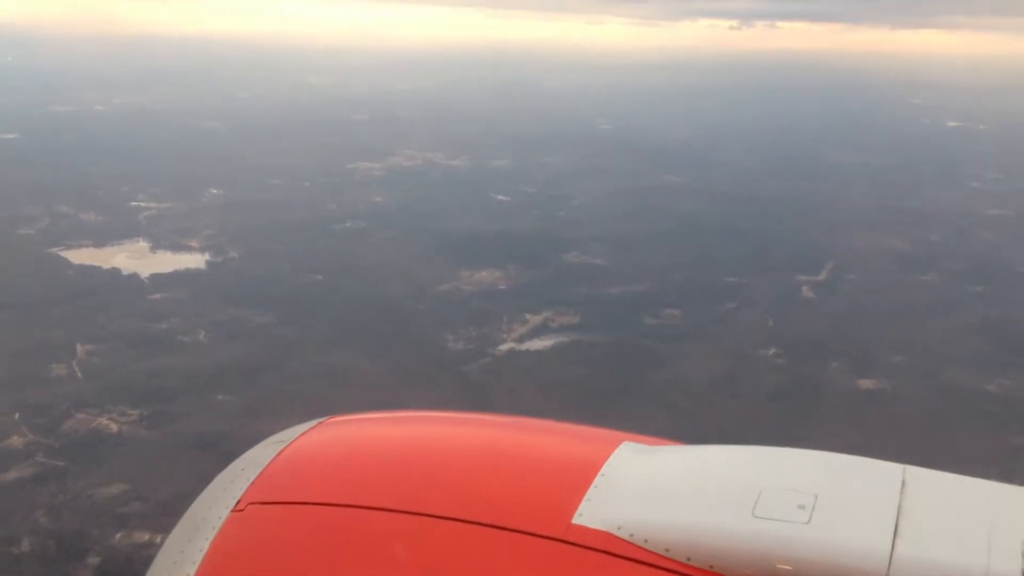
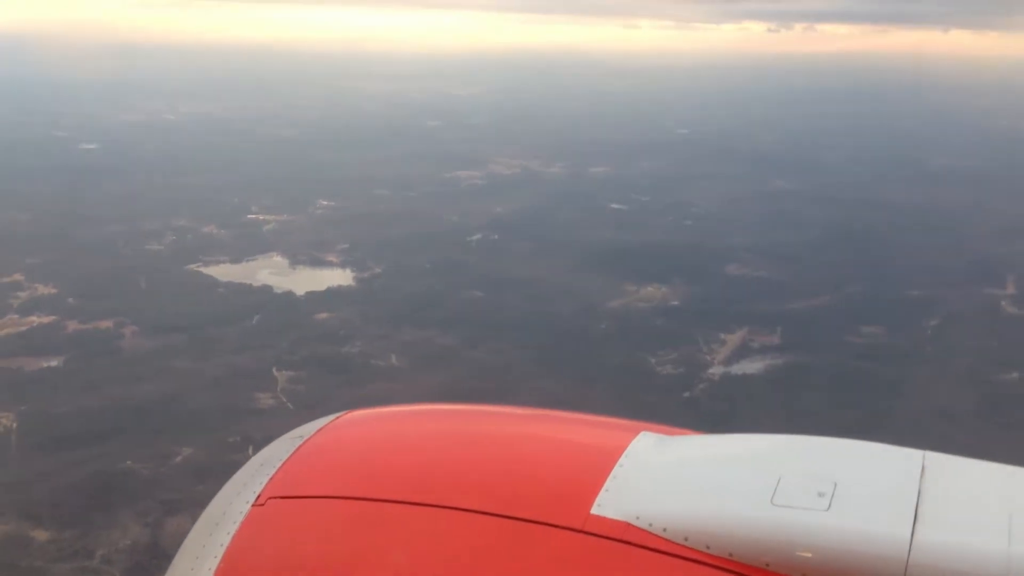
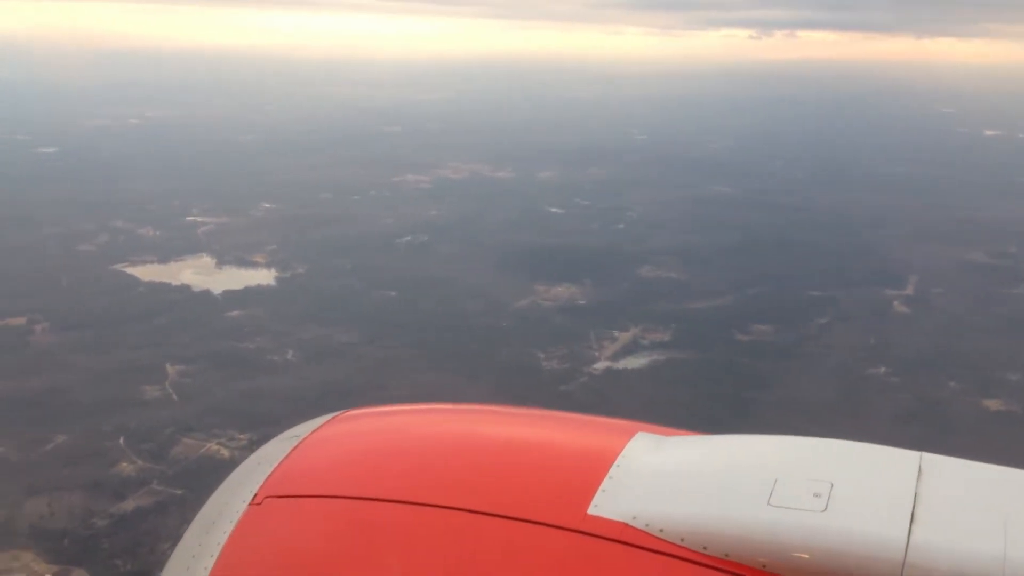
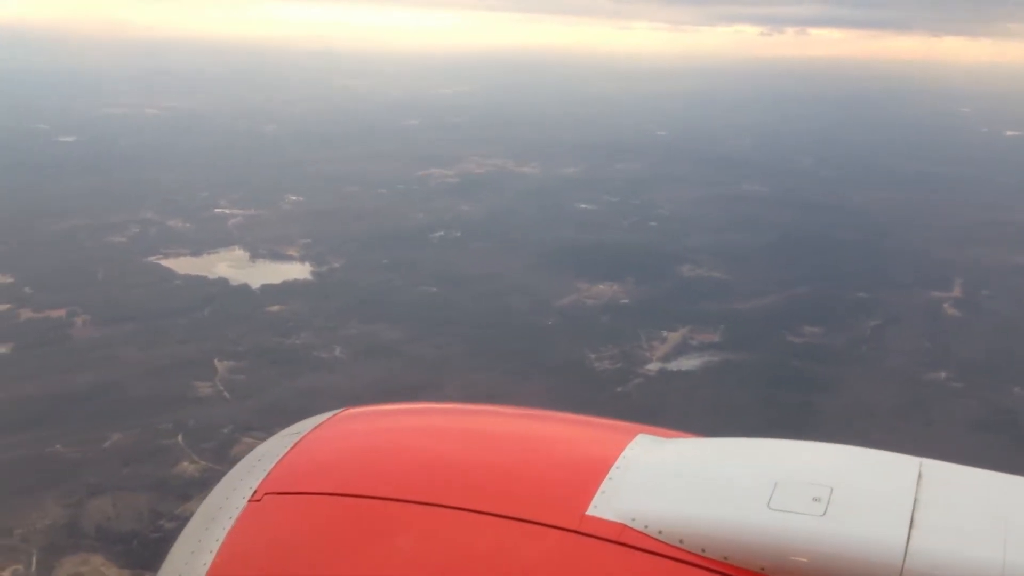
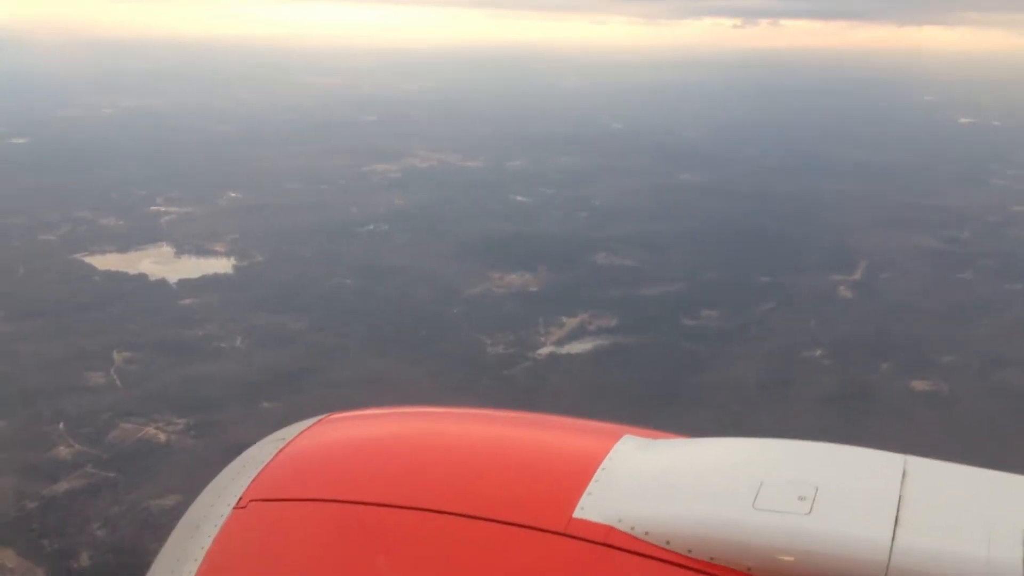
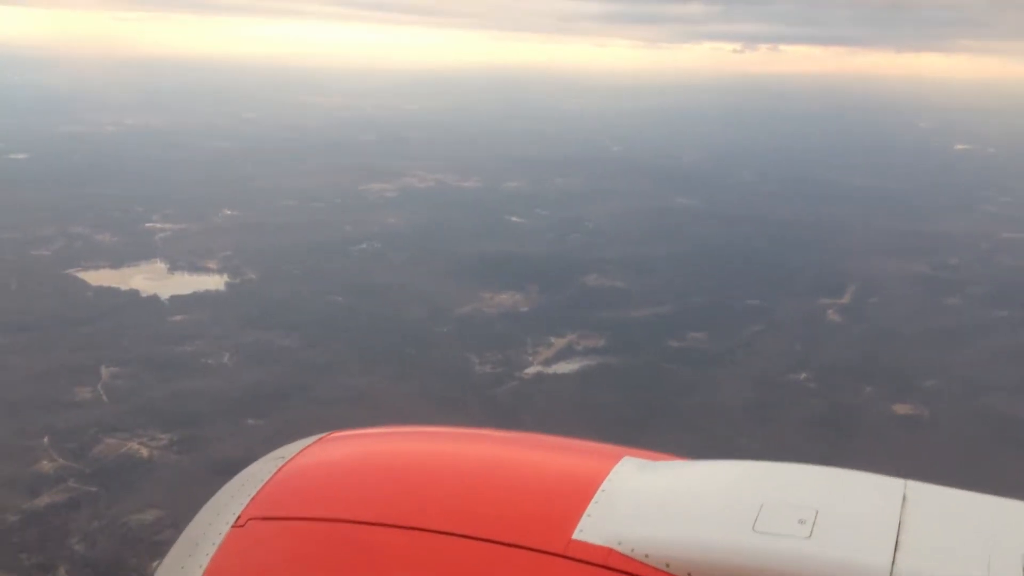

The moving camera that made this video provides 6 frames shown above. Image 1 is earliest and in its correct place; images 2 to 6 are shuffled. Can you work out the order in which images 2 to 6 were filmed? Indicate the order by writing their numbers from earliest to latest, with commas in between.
6, 5, 3, 4, 2
